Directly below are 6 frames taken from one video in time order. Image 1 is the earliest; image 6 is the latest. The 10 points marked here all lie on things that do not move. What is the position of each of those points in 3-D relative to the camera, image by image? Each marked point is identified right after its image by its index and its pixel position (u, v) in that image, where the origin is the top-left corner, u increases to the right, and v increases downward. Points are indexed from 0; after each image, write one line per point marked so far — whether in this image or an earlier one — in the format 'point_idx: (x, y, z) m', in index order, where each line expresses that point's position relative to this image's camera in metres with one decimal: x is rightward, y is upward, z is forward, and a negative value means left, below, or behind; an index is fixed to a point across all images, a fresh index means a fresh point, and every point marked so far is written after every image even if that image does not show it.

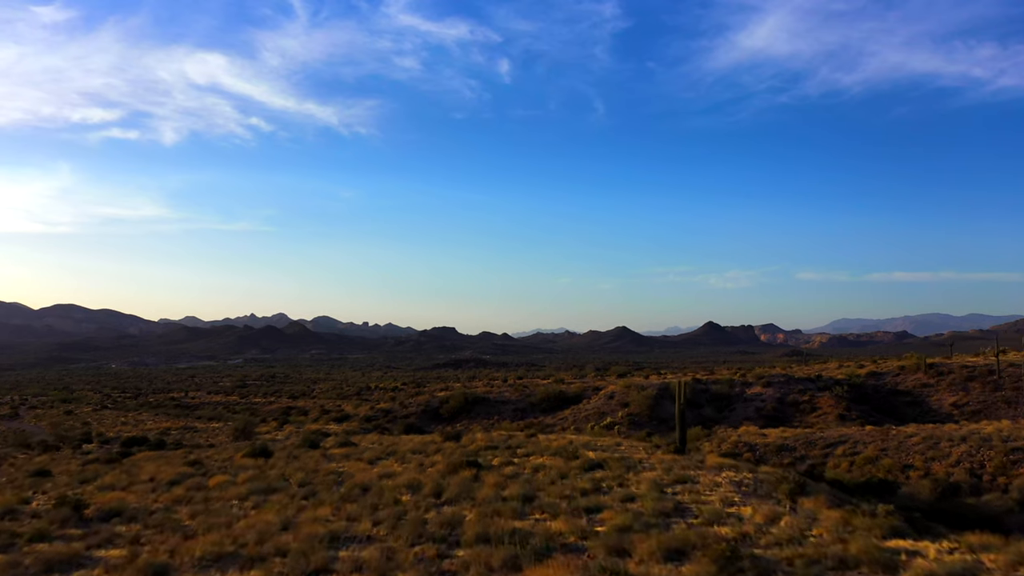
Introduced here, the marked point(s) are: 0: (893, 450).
0: (+12.9, -5.5, +19.7) m
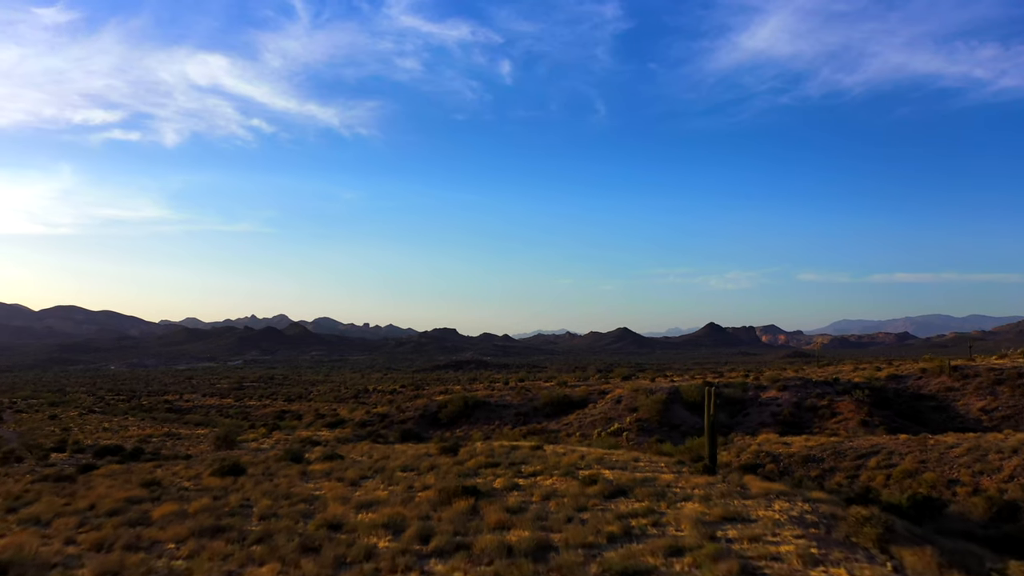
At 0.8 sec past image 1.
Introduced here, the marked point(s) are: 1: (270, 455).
0: (+13.0, -5.4, +17.9) m
1: (-8.0, -5.5, +19.5) m
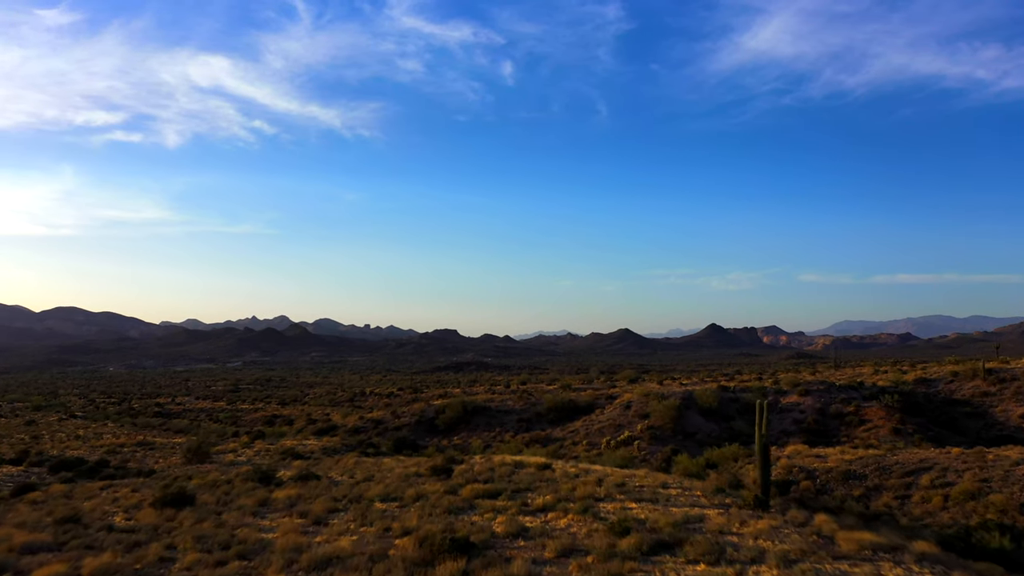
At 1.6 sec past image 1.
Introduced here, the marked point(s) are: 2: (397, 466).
0: (+13.1, -5.2, +15.6) m
1: (-8.0, -5.4, +17.2) m
2: (-3.6, -5.5, +17.9) m
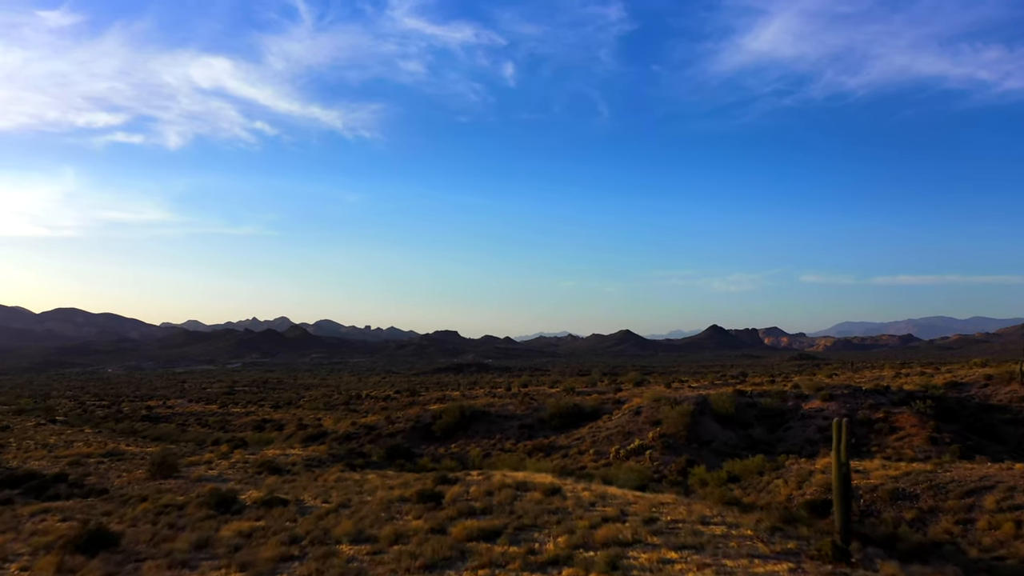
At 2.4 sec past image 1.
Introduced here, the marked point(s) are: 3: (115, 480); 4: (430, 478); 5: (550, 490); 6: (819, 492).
0: (+13.1, -5.0, +13.3) m
1: (-7.9, -5.2, +15.0) m
2: (-3.5, -5.3, +15.7) m
3: (-12.8, -6.2, +19.0) m
4: (-2.5, -5.5, +16.9) m
5: (+1.0, -5.5, +16.2) m
6: (+9.0, -5.9, +17.0) m
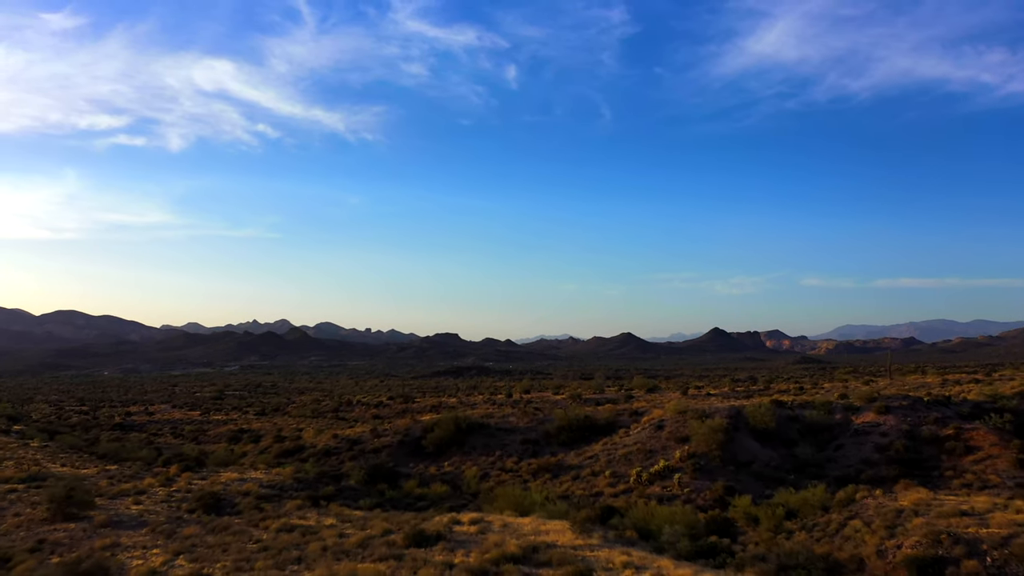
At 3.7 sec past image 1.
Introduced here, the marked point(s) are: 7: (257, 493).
0: (+13.1, -4.7, +9.1) m
1: (-7.9, -4.8, +10.8) m
2: (-3.5, -4.9, +11.5) m
3: (-12.8, -5.8, +14.8) m
4: (-2.4, -5.1, +12.7) m
5: (+1.0, -5.1, +12.0) m
6: (+9.0, -5.6, +12.8) m
7: (-8.0, -6.4, +18.2) m
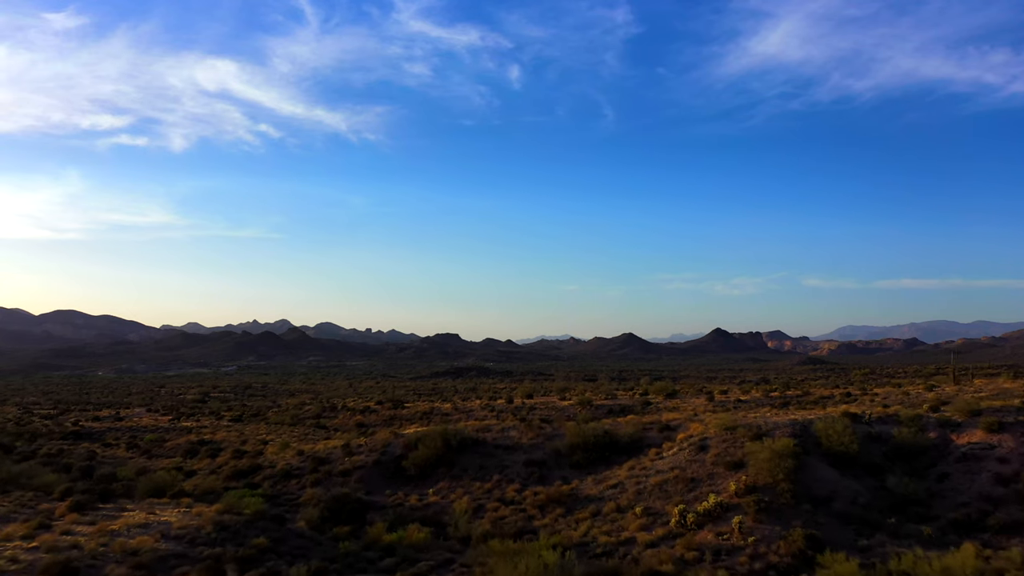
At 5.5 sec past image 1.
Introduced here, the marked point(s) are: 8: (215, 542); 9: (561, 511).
0: (+13.1, -4.0, +3.3) m
1: (-7.9, -4.2, +5.1) m
2: (-3.5, -4.3, +5.8) m
3: (-12.8, -5.2, +9.2) m
4: (-2.4, -4.4, +7.0) m
5: (+1.0, -4.5, +6.3) m
6: (+9.0, -4.9, +7.0) m
7: (-7.9, -5.7, +12.5) m
8: (-7.2, -6.1, +14.2) m
9: (+1.6, -7.3, +19.1) m
